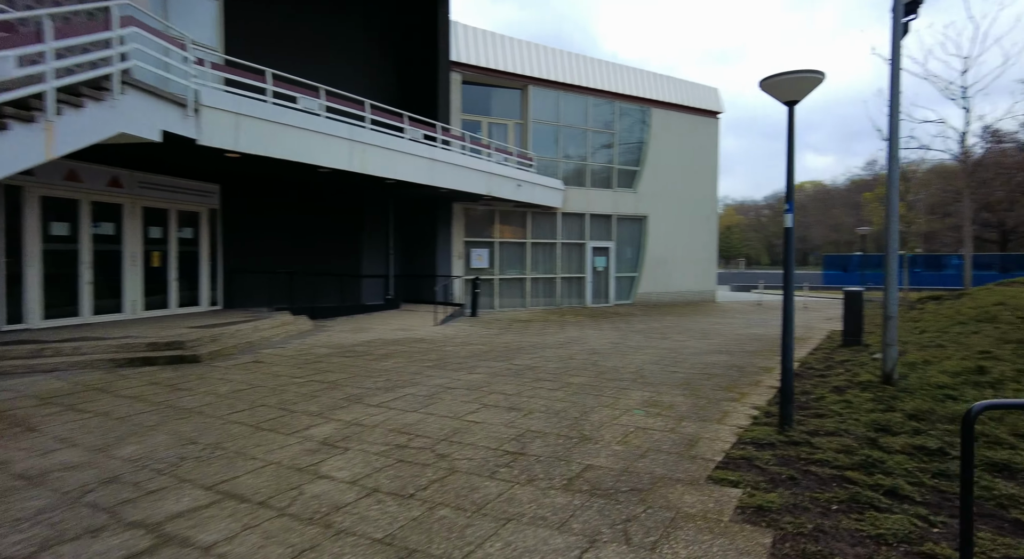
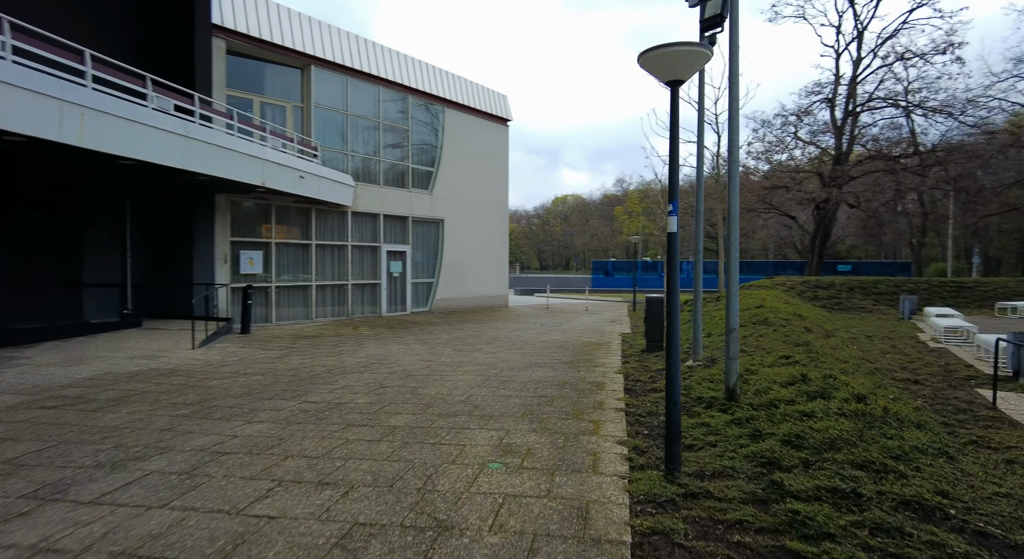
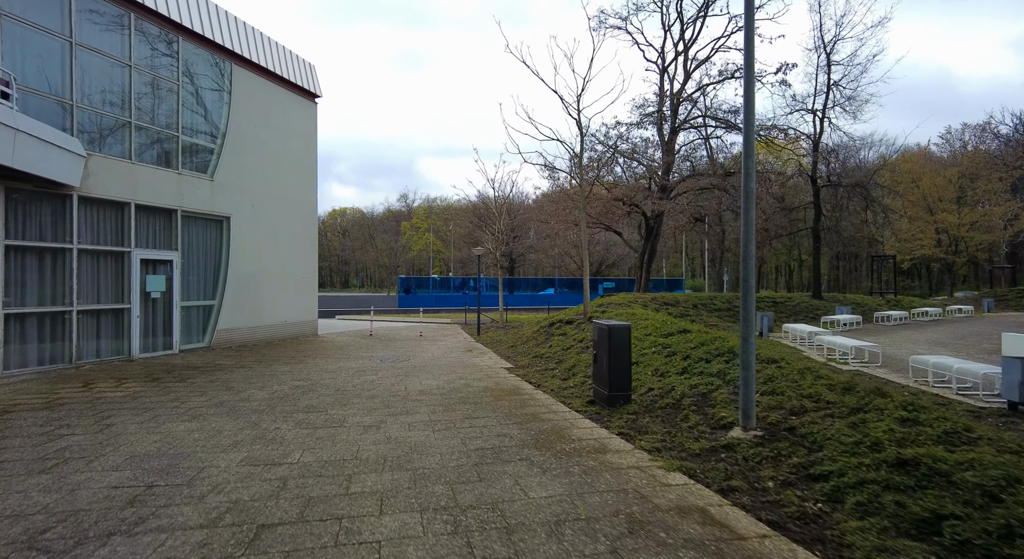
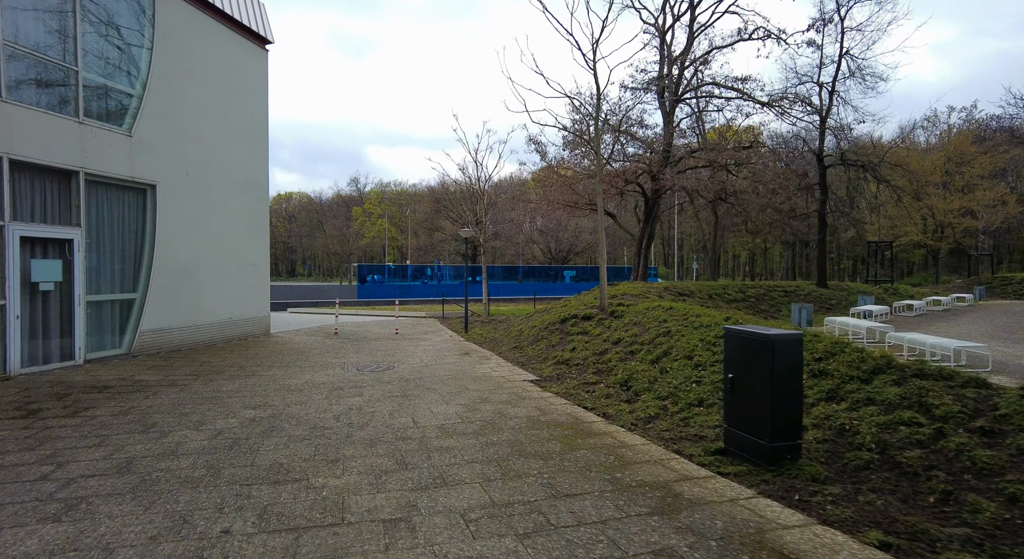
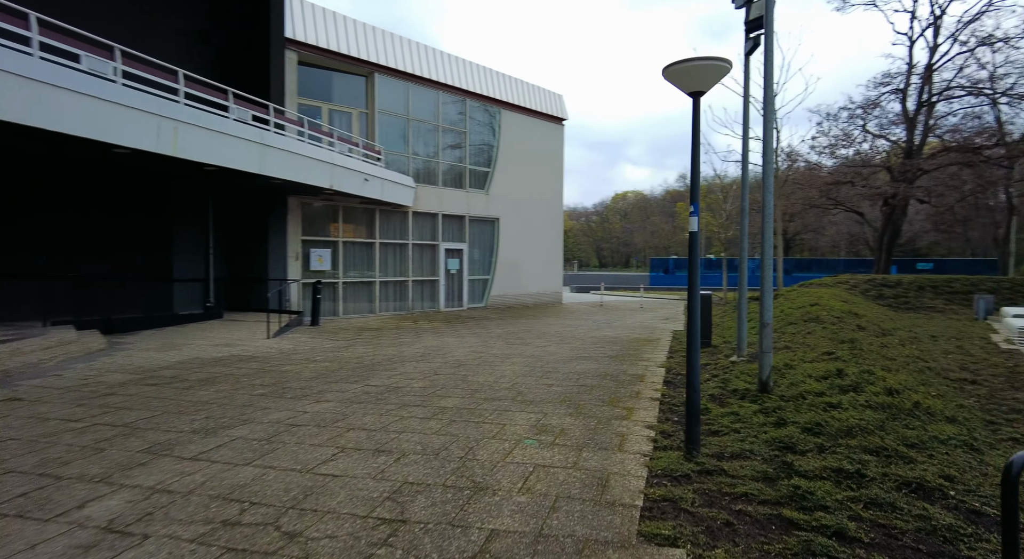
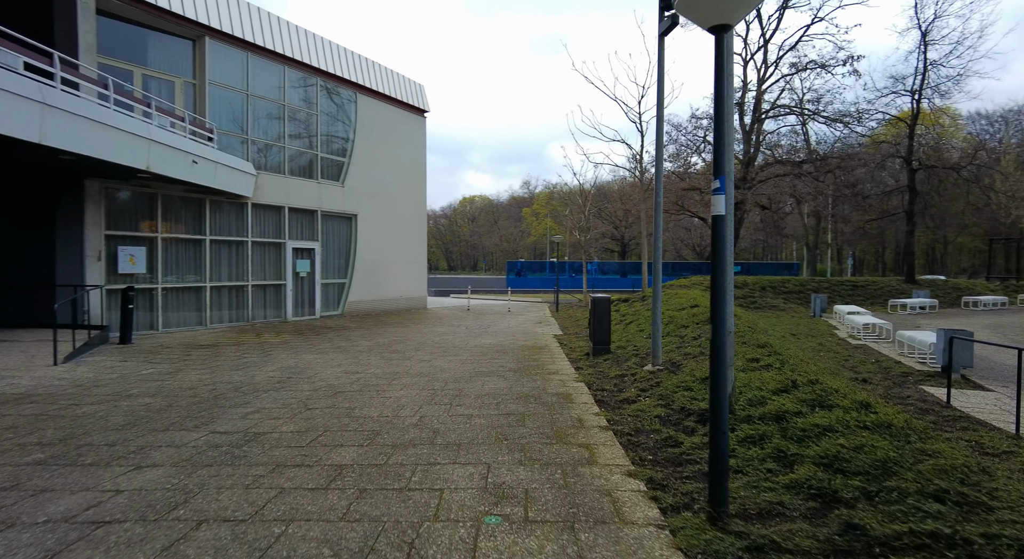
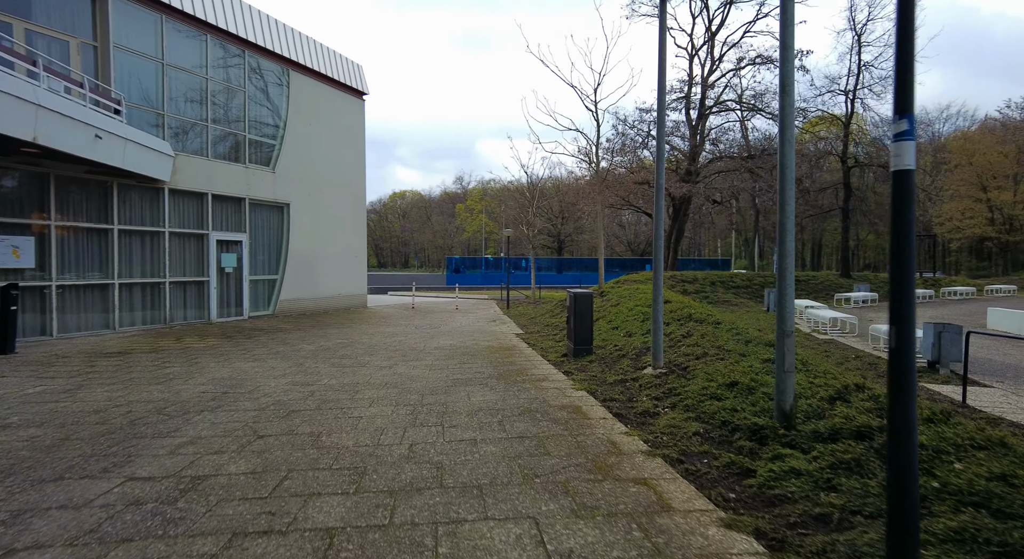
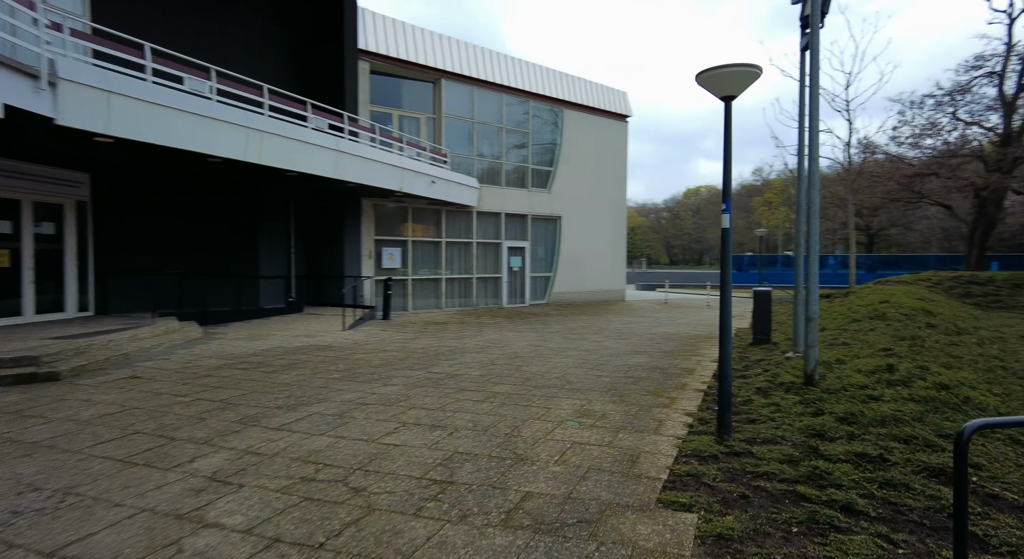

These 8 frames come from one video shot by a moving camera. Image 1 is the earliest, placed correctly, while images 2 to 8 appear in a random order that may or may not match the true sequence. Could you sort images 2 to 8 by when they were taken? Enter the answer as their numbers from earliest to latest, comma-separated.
8, 5, 2, 6, 7, 3, 4
